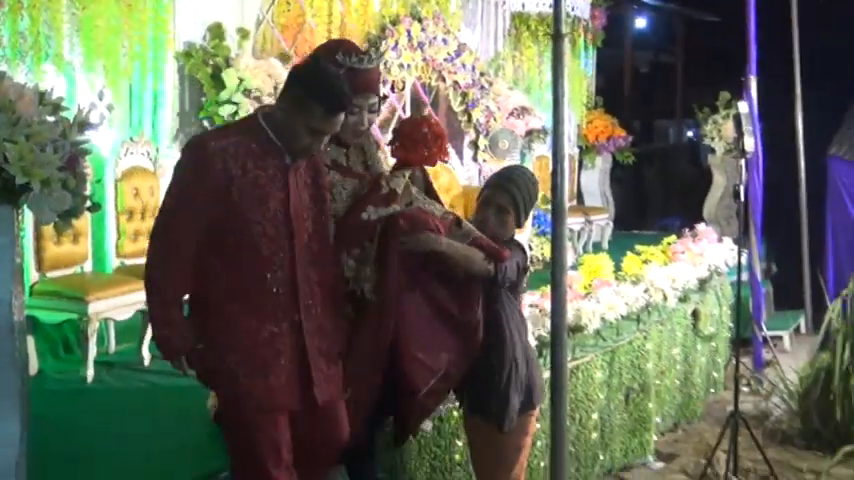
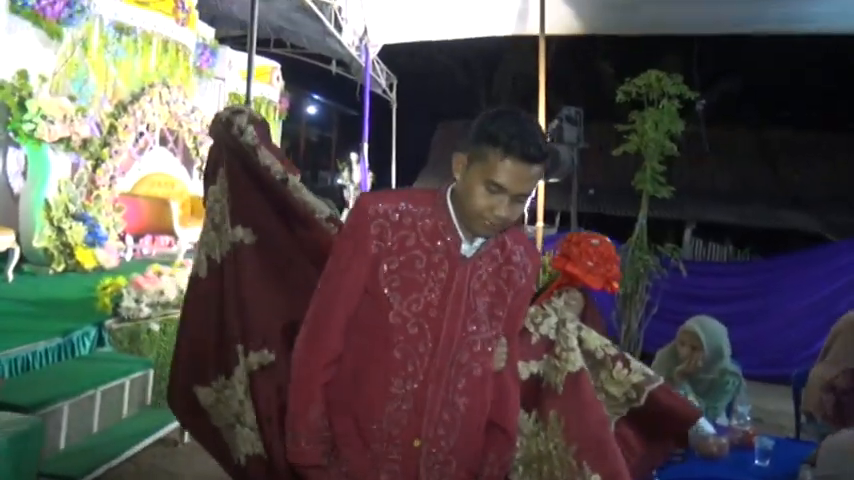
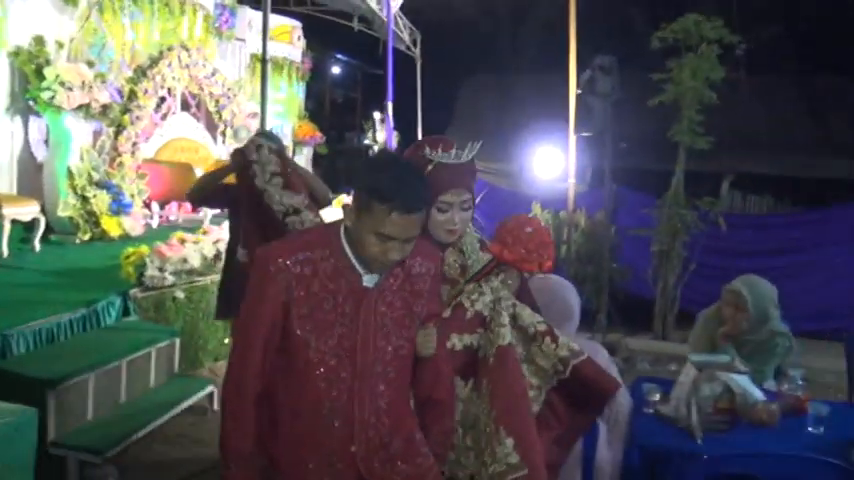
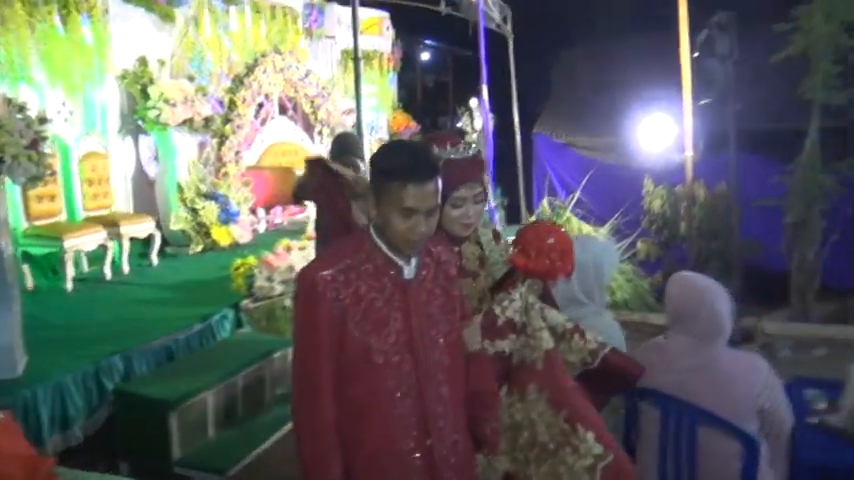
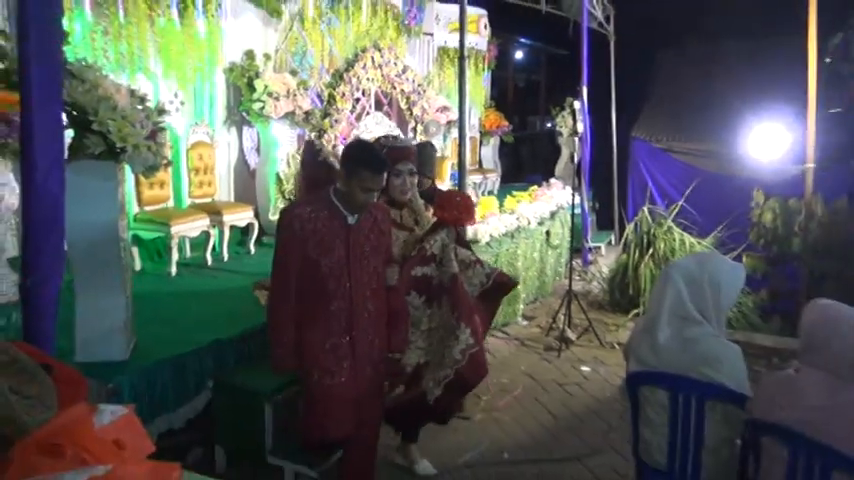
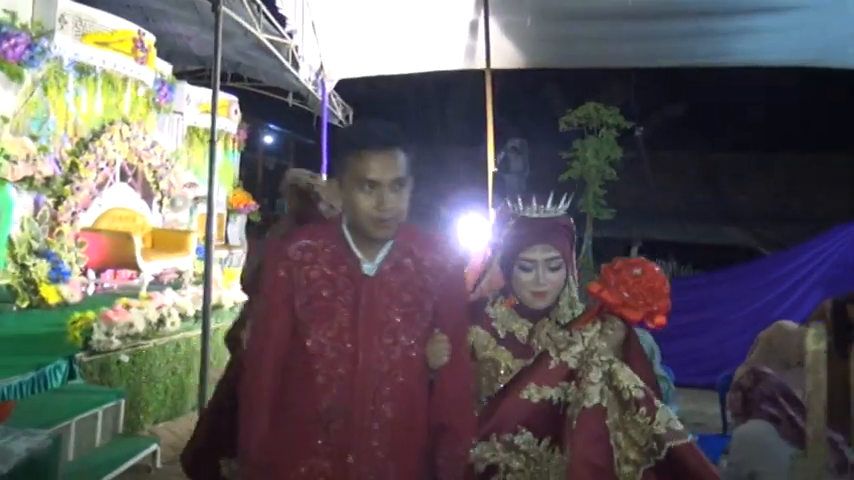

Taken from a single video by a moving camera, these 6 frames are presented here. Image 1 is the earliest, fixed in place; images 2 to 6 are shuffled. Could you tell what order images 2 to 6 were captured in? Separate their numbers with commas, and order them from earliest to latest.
5, 4, 3, 2, 6
